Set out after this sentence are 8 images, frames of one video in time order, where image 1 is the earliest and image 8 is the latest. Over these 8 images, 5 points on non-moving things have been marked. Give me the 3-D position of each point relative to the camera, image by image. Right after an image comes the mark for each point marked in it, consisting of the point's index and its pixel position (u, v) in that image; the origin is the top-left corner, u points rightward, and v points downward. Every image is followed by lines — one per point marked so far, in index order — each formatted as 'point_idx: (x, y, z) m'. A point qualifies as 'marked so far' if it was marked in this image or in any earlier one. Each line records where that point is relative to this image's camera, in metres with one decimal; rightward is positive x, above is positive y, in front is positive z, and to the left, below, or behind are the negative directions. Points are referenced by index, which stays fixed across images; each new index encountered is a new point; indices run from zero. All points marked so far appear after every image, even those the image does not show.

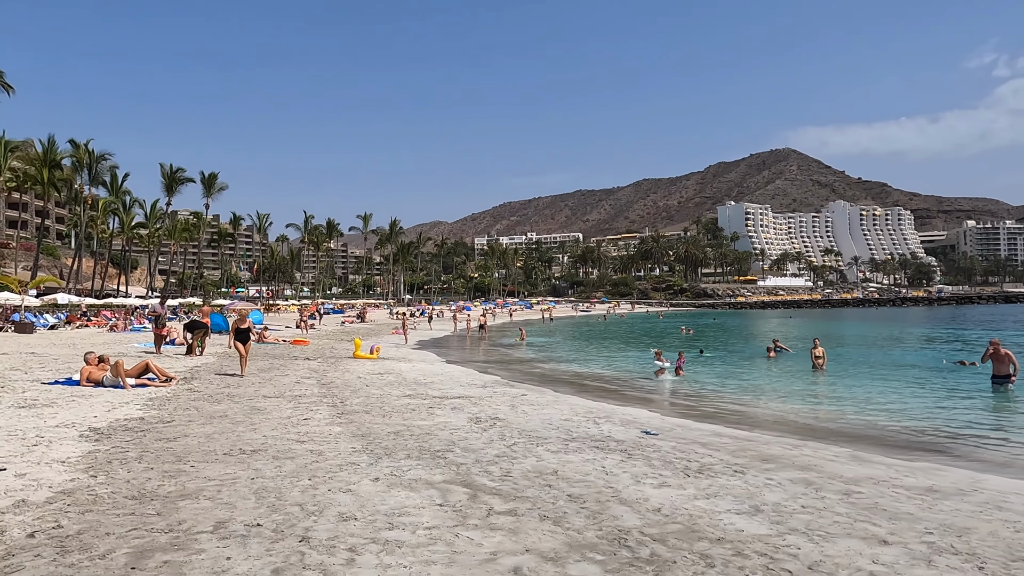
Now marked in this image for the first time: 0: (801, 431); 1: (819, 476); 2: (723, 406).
0: (+4.7, -2.4, +10.8) m
1: (+3.2, -2.0, +7.1) m
2: (+4.7, -2.7, +14.9) m
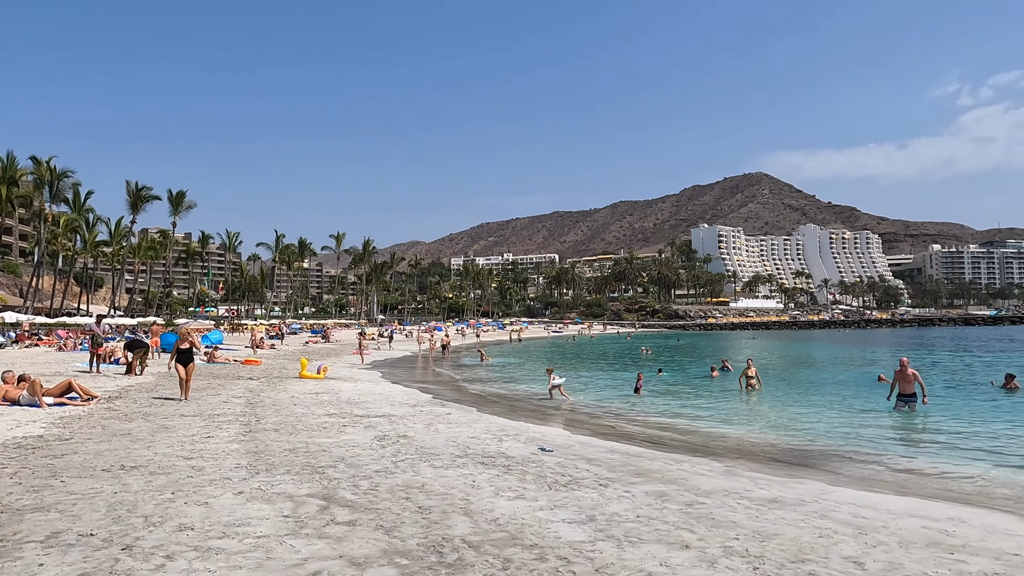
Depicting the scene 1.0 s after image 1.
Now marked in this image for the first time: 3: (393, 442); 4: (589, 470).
0: (+3.1, -2.7, +11.2) m
1: (+1.8, -2.2, +7.5) m
2: (+3.0, -3.2, +15.3) m
3: (-1.8, -2.4, +10.3) m
4: (+1.0, -2.3, +8.4) m
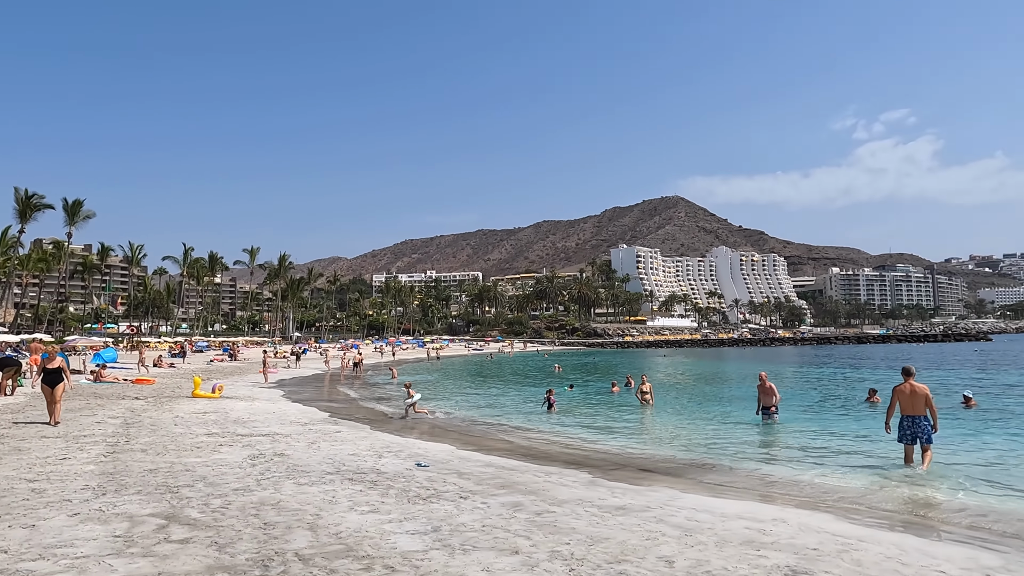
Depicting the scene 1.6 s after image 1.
0: (+1.1, -3.0, +11.6) m
1: (+0.2, -2.4, +7.7) m
2: (+0.5, -3.6, +15.6) m
3: (-3.7, -2.6, +10.1) m
4: (-0.7, -2.5, +8.5) m
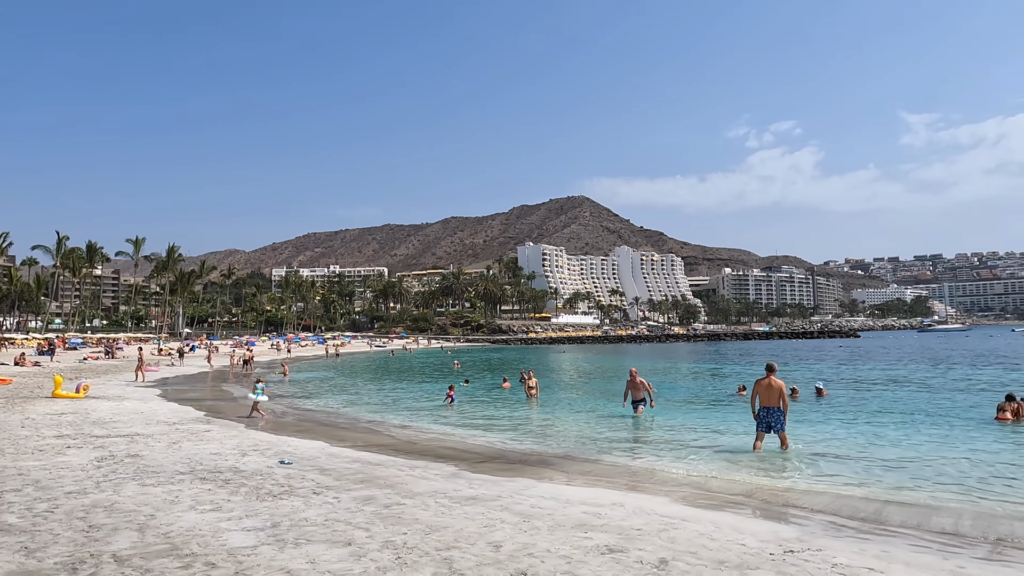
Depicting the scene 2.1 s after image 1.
0: (-1.1, -3.0, +11.7) m
1: (-1.5, -2.4, +7.8) m
2: (-2.3, -3.5, +15.7) m
3: (-5.7, -2.5, +9.6) m
4: (-2.5, -2.4, +8.5) m
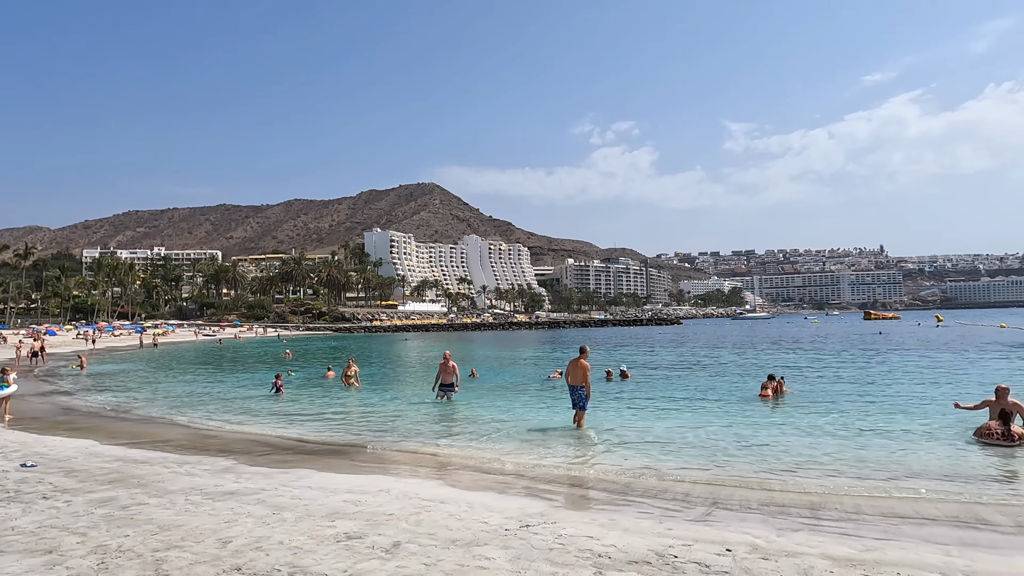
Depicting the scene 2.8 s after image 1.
0: (-4.7, -2.7, +11.1) m
1: (-4.1, -2.2, +7.2) m
2: (-6.7, -3.2, +14.7) m
3: (-8.6, -2.2, +8.0) m
4: (-5.3, -2.2, +7.6) m
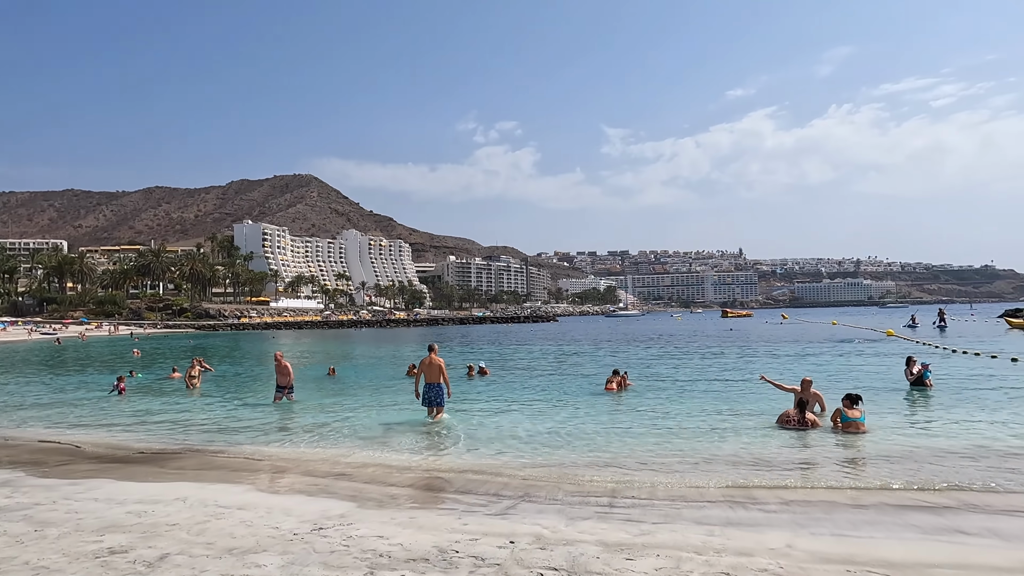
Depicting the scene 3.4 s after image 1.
0: (-7.3, -2.6, +10.0) m
1: (-6.0, -2.1, +6.3) m
2: (-9.9, -3.0, +13.2) m
3: (-10.7, -2.1, +6.3) m
4: (-7.3, -2.1, +6.5) m
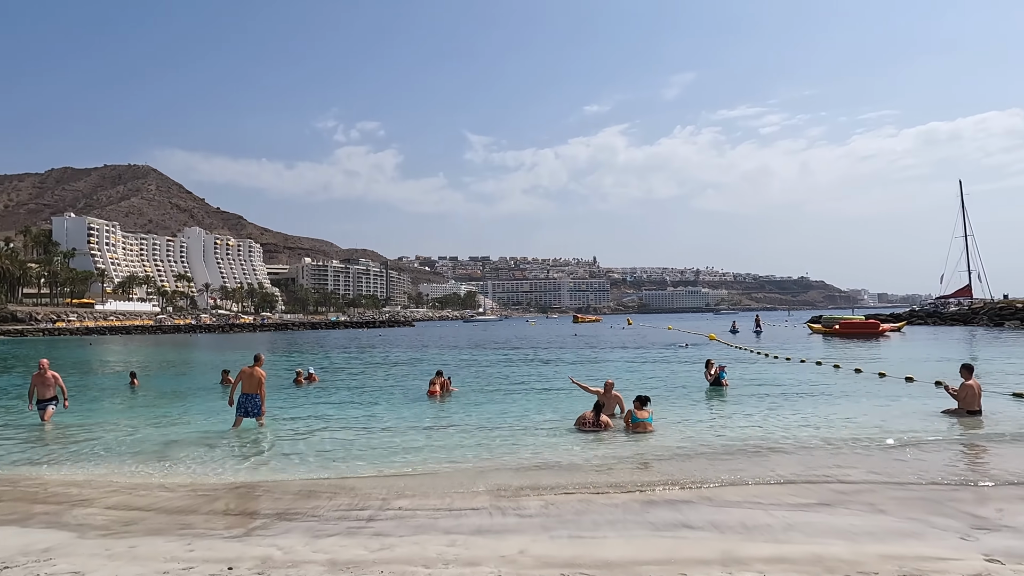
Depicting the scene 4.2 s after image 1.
0: (-10.2, -2.6, +8.0) m
1: (-8.2, -2.1, +4.6) m
2: (-13.4, -3.0, +10.6) m
3: (-12.7, -2.0, +3.6) m
4: (-9.4, -2.1, +4.5) m
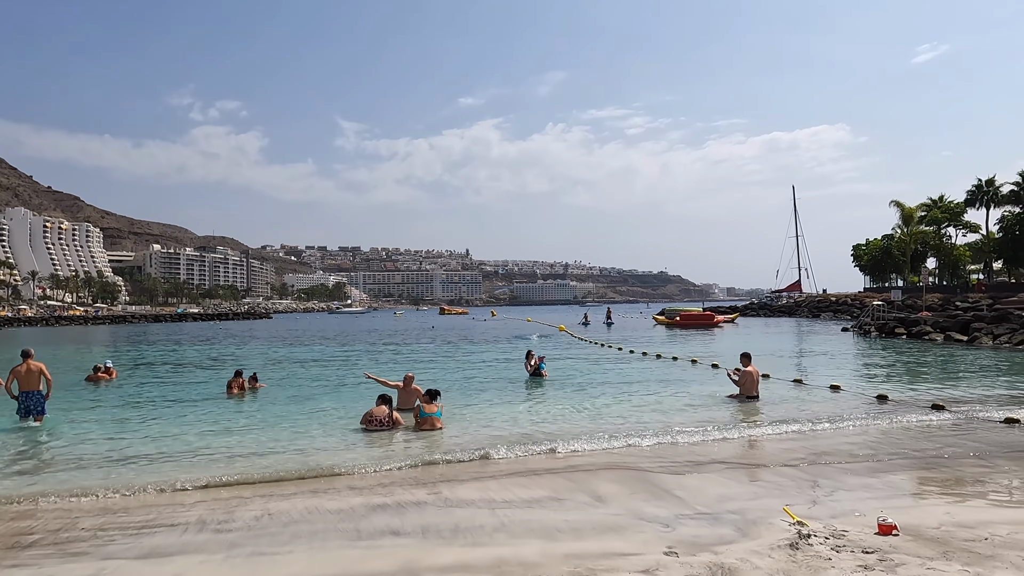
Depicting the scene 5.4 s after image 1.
0: (-12.9, -2.3, +5.3) m
1: (-10.3, -1.9, +2.3) m
2: (-16.6, -2.7, +7.2) m
3: (-14.5, -1.8, +0.5) m
4: (-11.5, -1.9, +2.0) m
